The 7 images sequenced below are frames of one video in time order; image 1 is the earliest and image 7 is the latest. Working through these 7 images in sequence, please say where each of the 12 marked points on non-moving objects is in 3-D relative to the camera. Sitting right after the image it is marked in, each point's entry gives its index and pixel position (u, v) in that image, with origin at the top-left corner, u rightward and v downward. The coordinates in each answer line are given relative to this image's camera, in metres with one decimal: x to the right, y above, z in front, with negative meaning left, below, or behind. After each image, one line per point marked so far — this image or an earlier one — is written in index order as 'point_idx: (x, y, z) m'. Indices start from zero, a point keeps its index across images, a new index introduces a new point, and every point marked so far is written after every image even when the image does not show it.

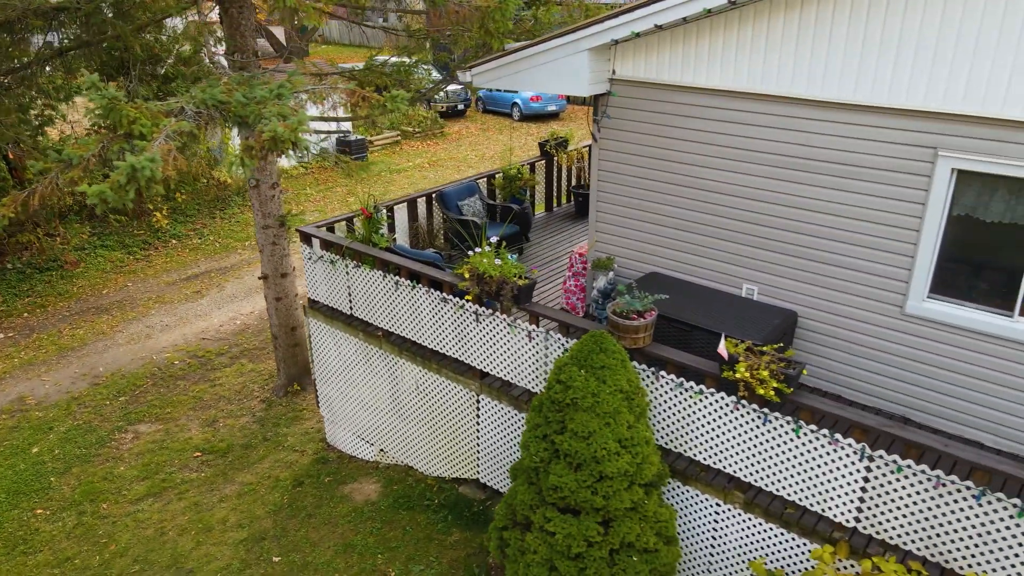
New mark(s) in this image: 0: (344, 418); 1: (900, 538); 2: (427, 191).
0: (-2.1, -1.6, +8.2) m
1: (+2.6, -1.7, +4.4) m
2: (-1.1, +1.3, +9.0) m
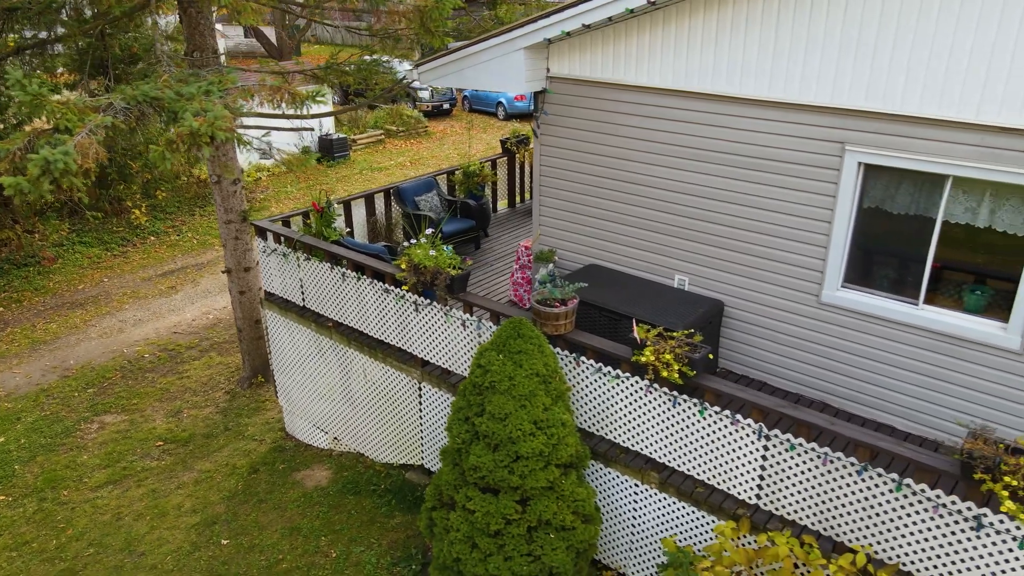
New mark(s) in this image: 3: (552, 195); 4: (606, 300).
0: (-2.7, -1.5, +8.4) m
1: (+2.0, -1.6, +4.7) m
2: (-1.8, +1.4, +9.2) m
3: (+0.7, +0.9, +7.0) m
4: (+1.1, -0.2, +6.0) m
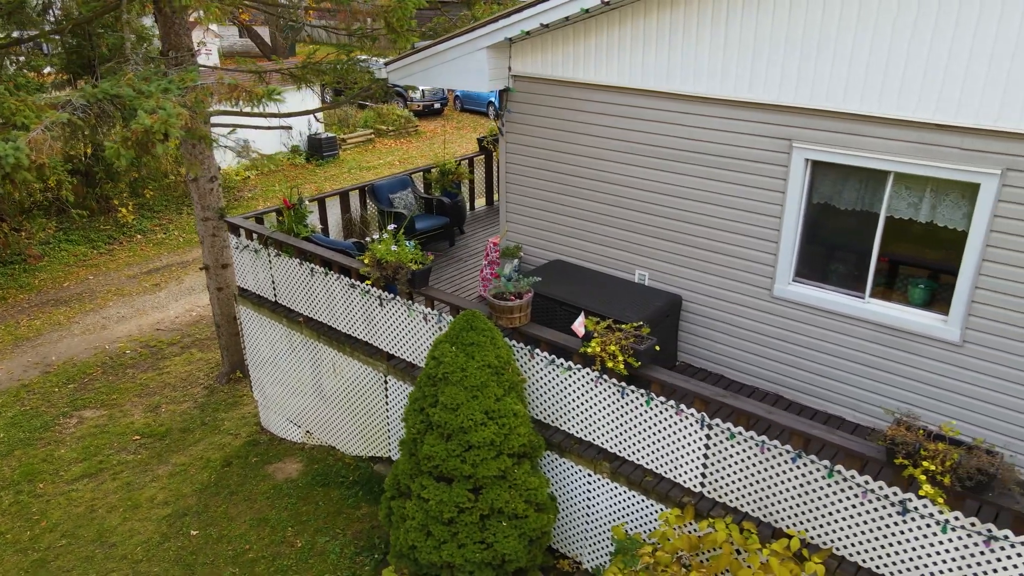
0: (-3.1, -1.5, +8.6) m
1: (+1.6, -1.5, +4.8) m
2: (-2.1, +1.4, +9.3) m
3: (+0.4, +1.0, +7.2) m
4: (+0.7, -0.1, +6.1) m
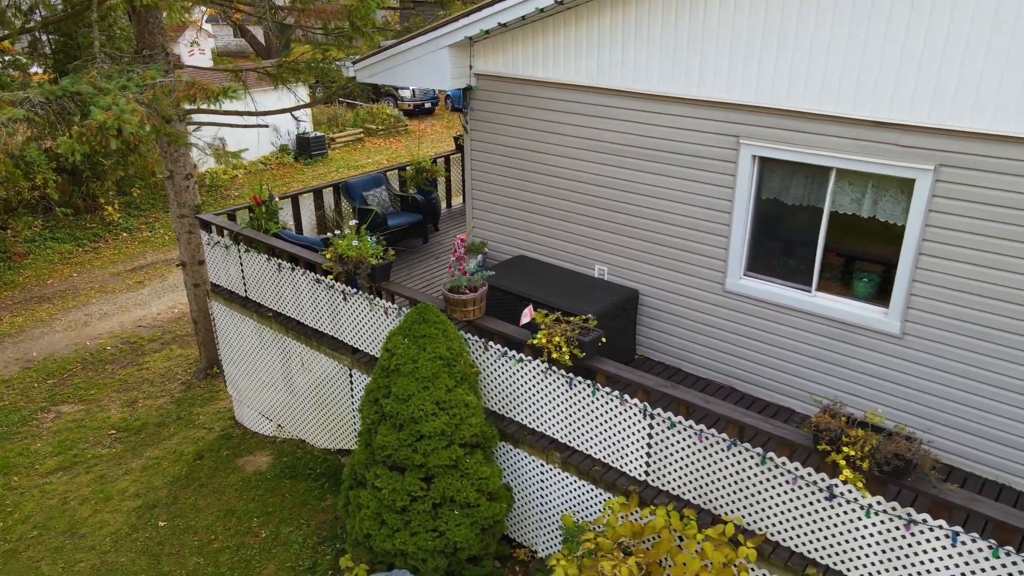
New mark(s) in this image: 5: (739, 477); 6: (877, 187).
0: (-3.4, -1.4, +8.7) m
1: (+1.2, -1.5, +4.9) m
2: (-2.5, +1.5, +9.4) m
3: (0.0, +1.0, +7.3) m
4: (+0.3, -0.1, +6.2) m
5: (+1.5, -1.3, +4.5) m
6: (+2.8, +0.8, +5.1) m
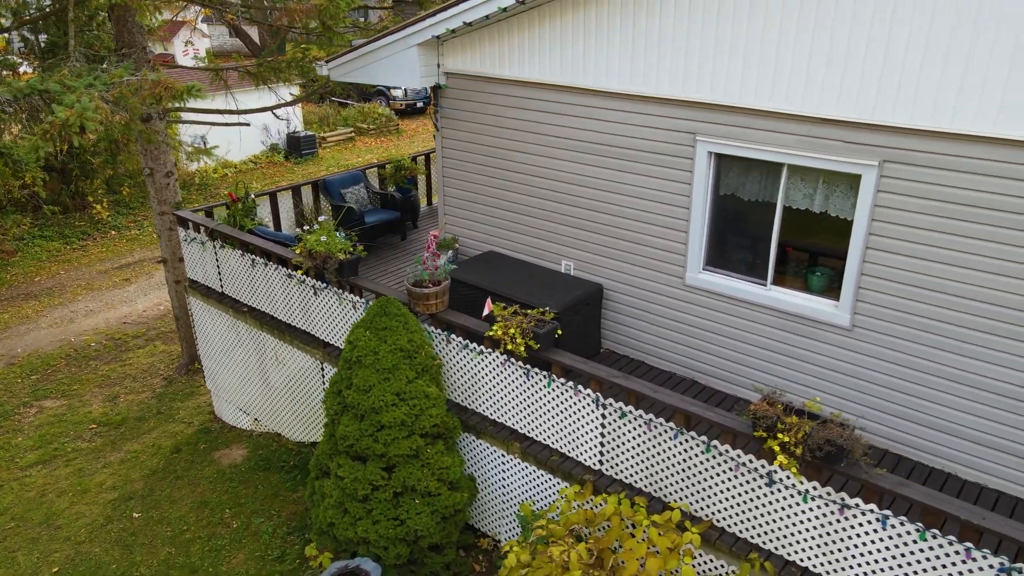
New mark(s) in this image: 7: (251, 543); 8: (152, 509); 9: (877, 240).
0: (-3.8, -1.4, +8.8) m
1: (+0.9, -1.4, +5.0) m
2: (-2.8, +1.6, +9.6) m
3: (-0.4, +1.1, +7.4) m
4: (0.0, 0.0, +6.3) m
5: (+1.2, -1.2, +4.7) m
6: (+2.5, +0.8, +5.2) m
7: (-2.6, -2.5, +6.5) m
8: (-3.9, -2.4, +7.3) m
9: (+2.8, +0.4, +5.1) m
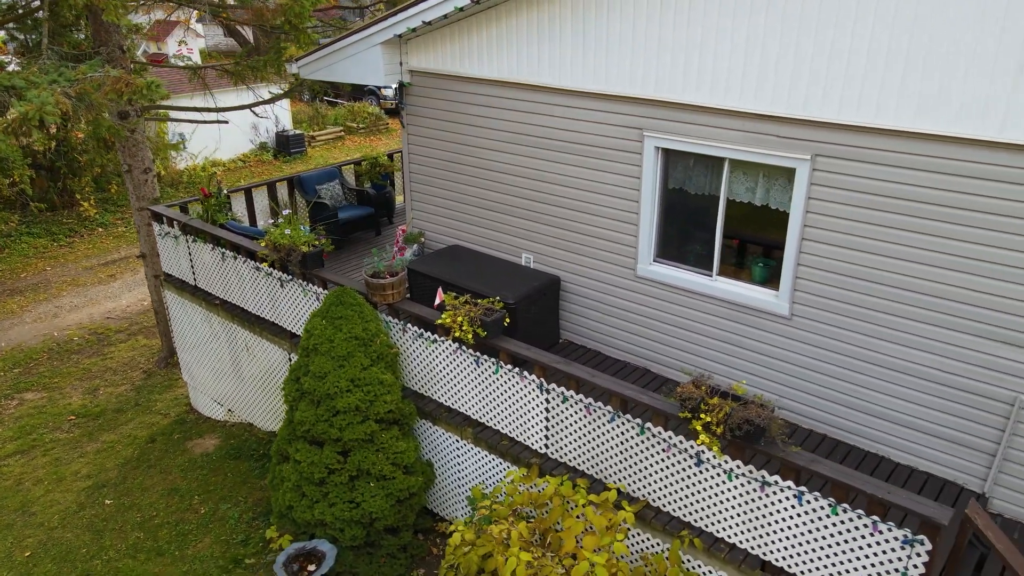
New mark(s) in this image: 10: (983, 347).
0: (-4.2, -1.3, +9.0) m
1: (+0.5, -1.3, +5.2) m
2: (-3.3, +1.6, +9.7) m
3: (-0.8, +1.1, +7.6) m
4: (-0.4, +0.1, +6.5) m
5: (+0.8, -1.2, +4.8) m
6: (+2.1, +0.9, +5.4) m
7: (-3.0, -2.4, +6.7) m
8: (-4.3, -2.3, +7.4) m
9: (+2.4, +0.4, +5.3) m
10: (+3.4, -0.4, +4.8) m
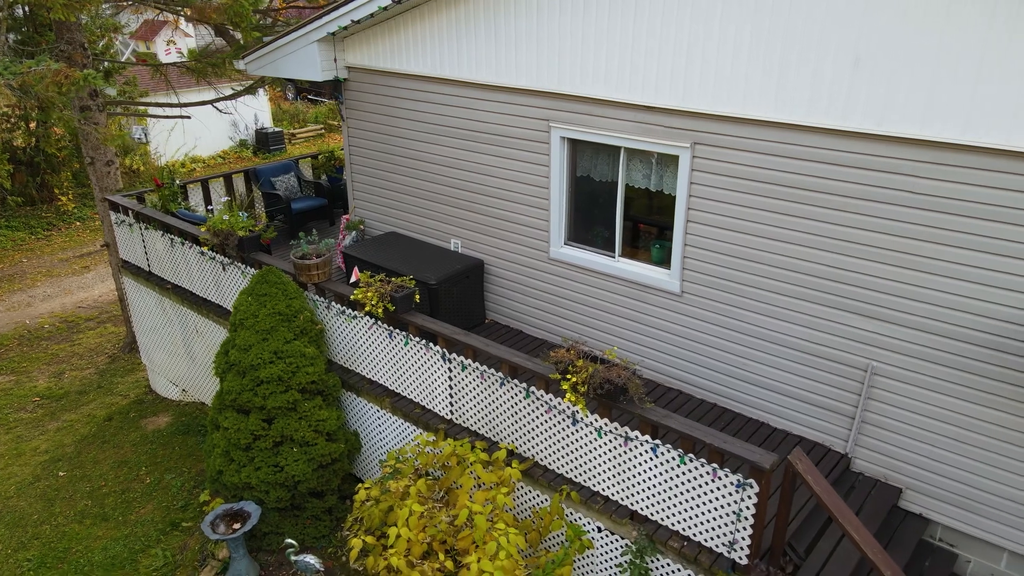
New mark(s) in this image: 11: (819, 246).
0: (-5.0, -1.1, +9.4) m
1: (-0.3, -1.1, +5.6) m
2: (-4.1, +1.8, +10.2) m
3: (-1.6, +1.3, +8.0) m
4: (-1.2, +0.2, +6.9) m
5: (0.0, -1.0, +5.3) m
6: (+1.3, +1.1, +5.9) m
7: (-3.8, -2.2, +7.1) m
8: (-5.1, -2.1, +7.9) m
9: (+1.6, +0.6, +5.7) m
10: (+2.6, -0.2, +5.2) m
11: (+2.4, +0.3, +5.2) m
